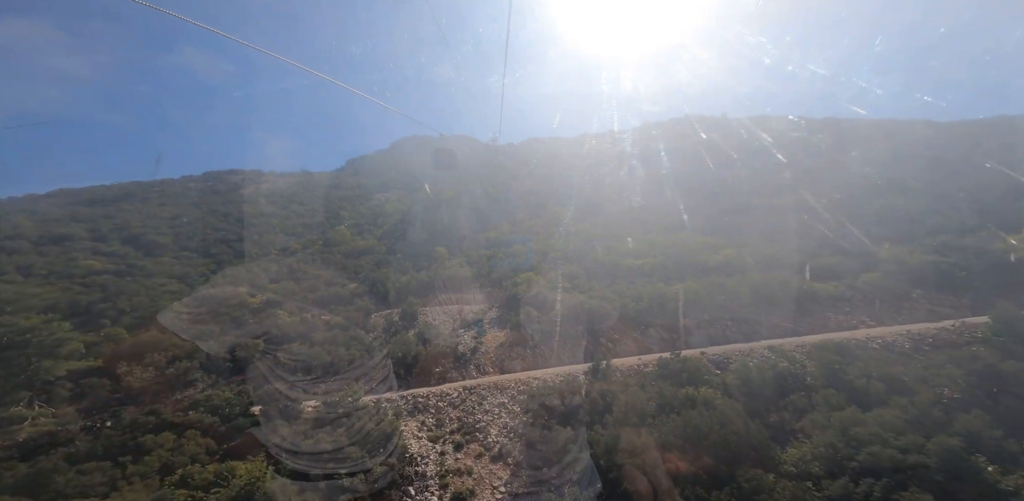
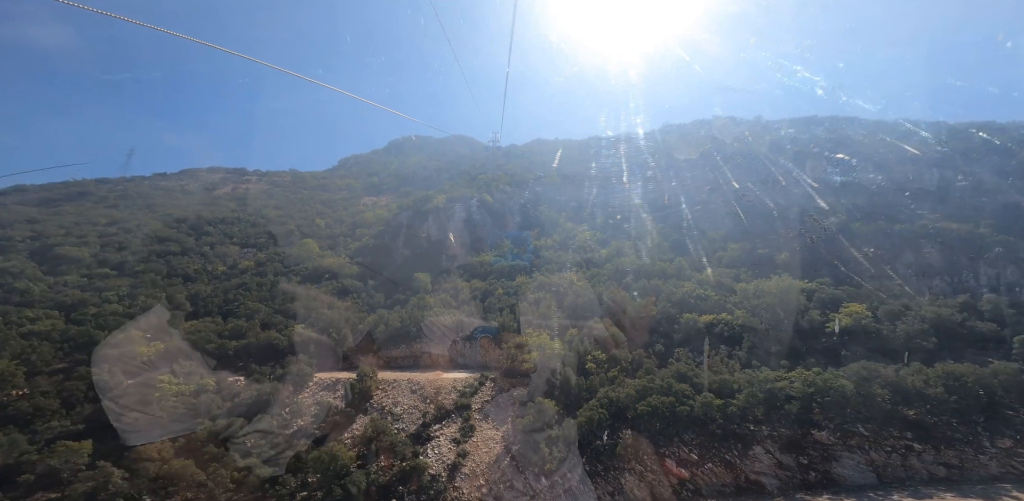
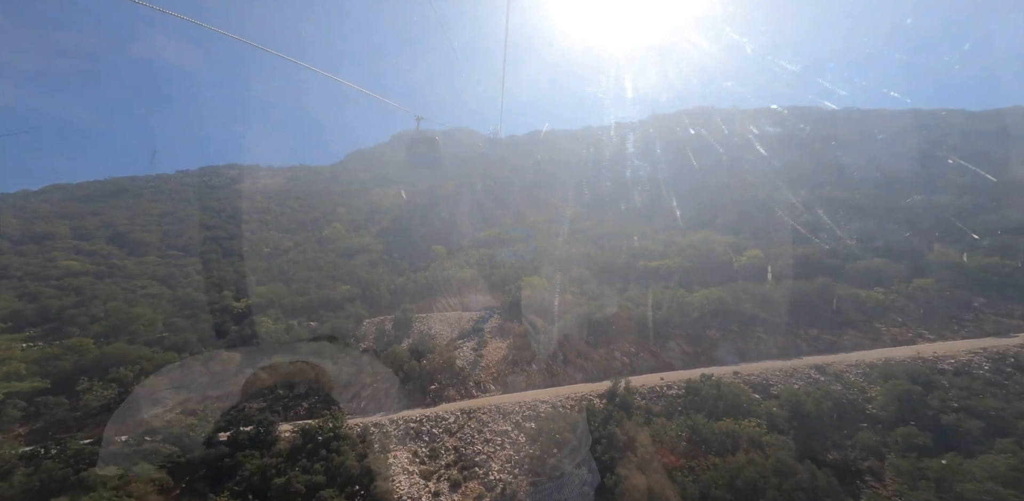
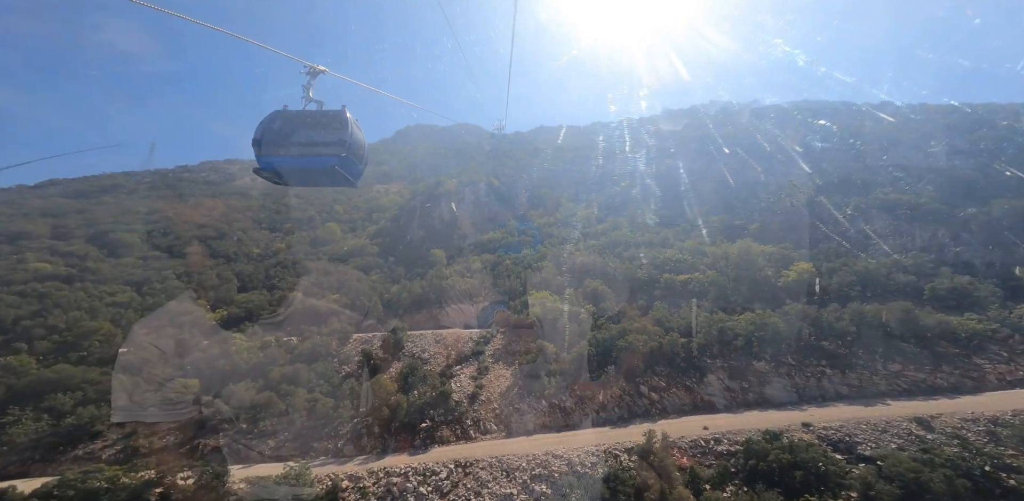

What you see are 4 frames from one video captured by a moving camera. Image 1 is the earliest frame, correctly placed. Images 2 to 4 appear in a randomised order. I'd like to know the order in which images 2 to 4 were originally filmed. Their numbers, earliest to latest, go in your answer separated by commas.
3, 4, 2
